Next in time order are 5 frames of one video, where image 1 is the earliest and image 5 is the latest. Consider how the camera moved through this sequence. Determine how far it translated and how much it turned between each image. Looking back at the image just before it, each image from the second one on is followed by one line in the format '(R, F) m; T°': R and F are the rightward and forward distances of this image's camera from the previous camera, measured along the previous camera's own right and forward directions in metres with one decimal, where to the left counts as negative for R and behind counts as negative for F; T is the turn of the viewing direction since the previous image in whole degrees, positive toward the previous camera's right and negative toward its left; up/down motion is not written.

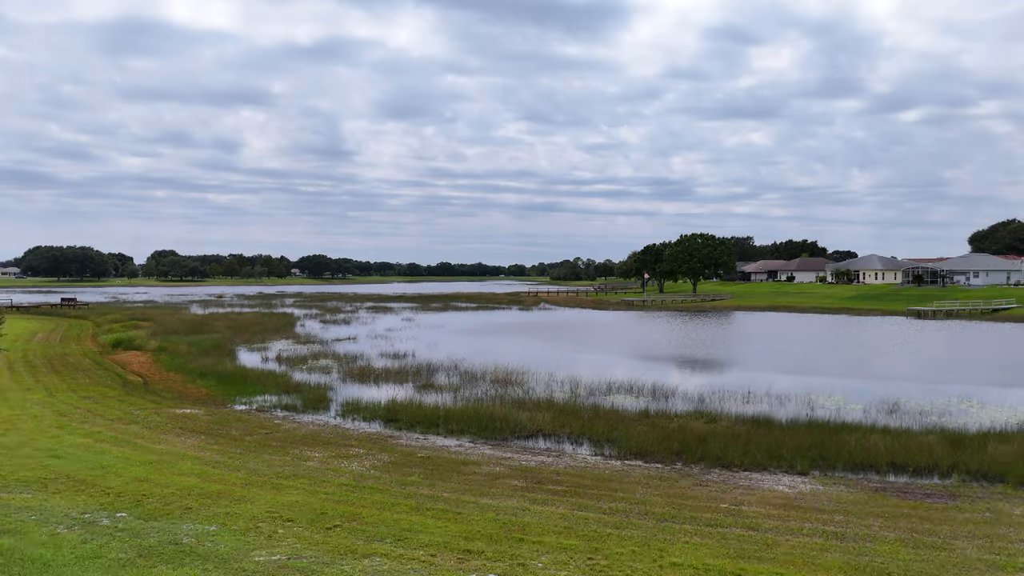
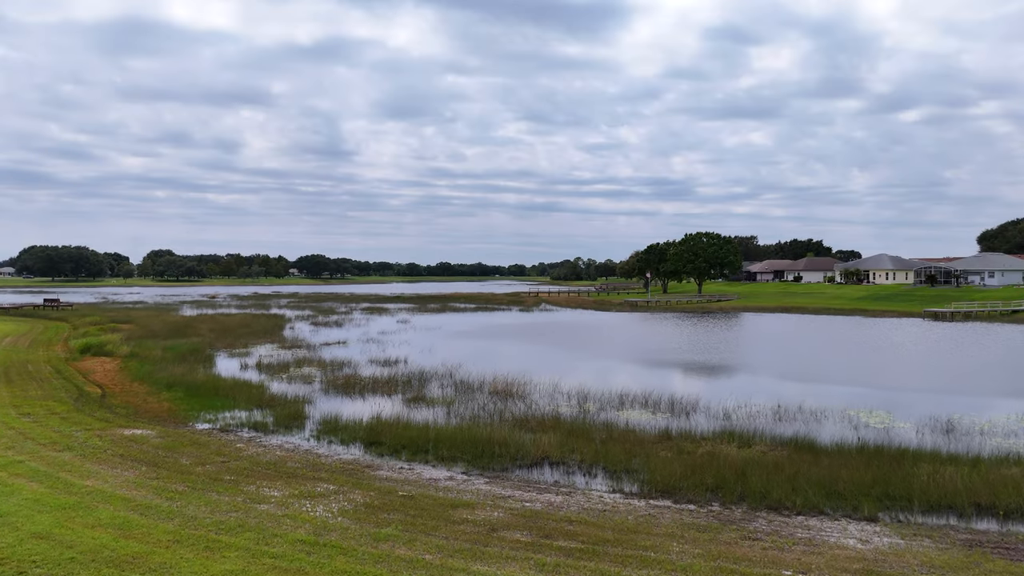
(0.0, +2.3) m; 0°
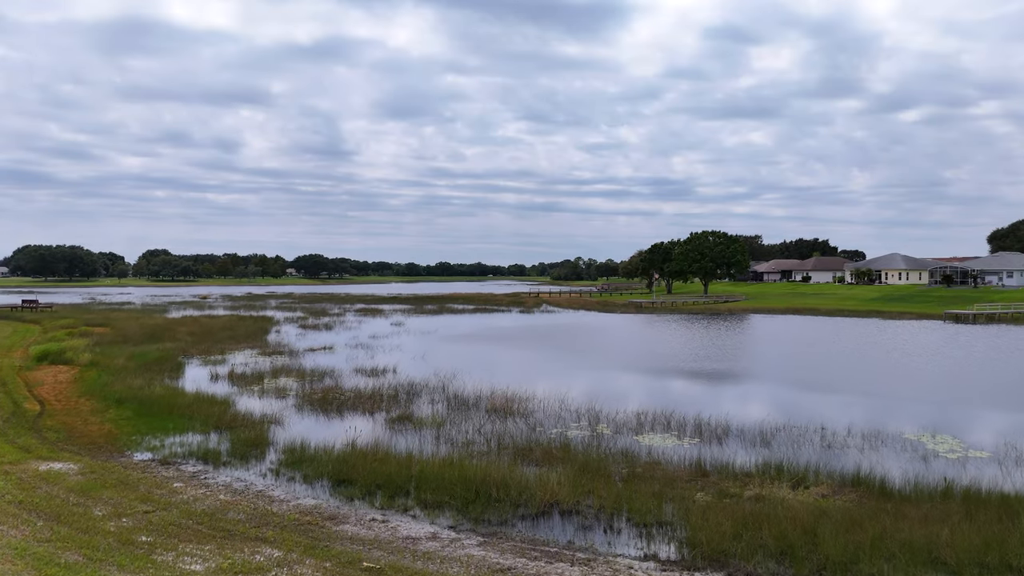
(0.0, +2.6) m; 0°
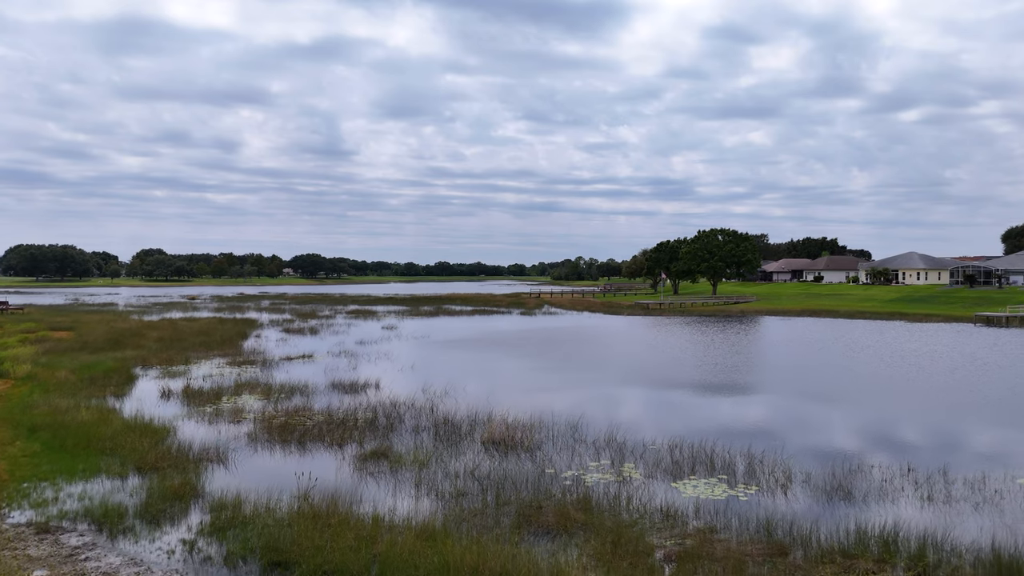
(-0.1, +3.4) m; 0°
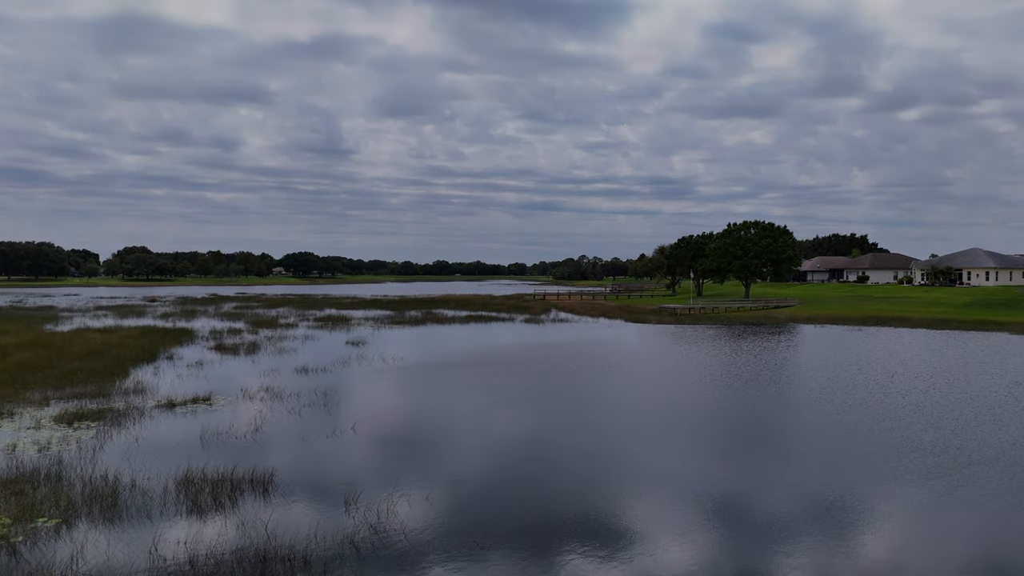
(-0.2, +10.2) m; 0°
